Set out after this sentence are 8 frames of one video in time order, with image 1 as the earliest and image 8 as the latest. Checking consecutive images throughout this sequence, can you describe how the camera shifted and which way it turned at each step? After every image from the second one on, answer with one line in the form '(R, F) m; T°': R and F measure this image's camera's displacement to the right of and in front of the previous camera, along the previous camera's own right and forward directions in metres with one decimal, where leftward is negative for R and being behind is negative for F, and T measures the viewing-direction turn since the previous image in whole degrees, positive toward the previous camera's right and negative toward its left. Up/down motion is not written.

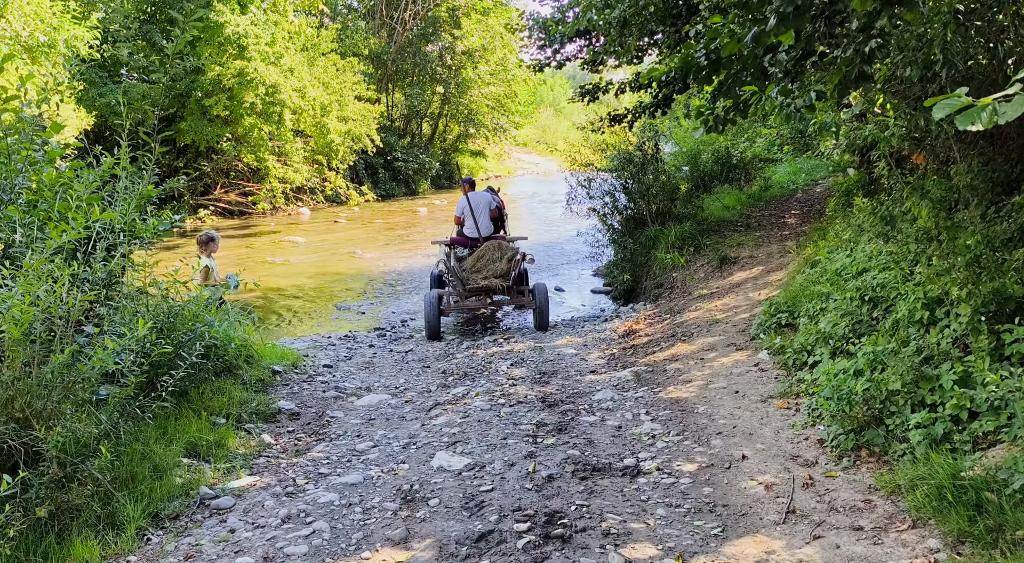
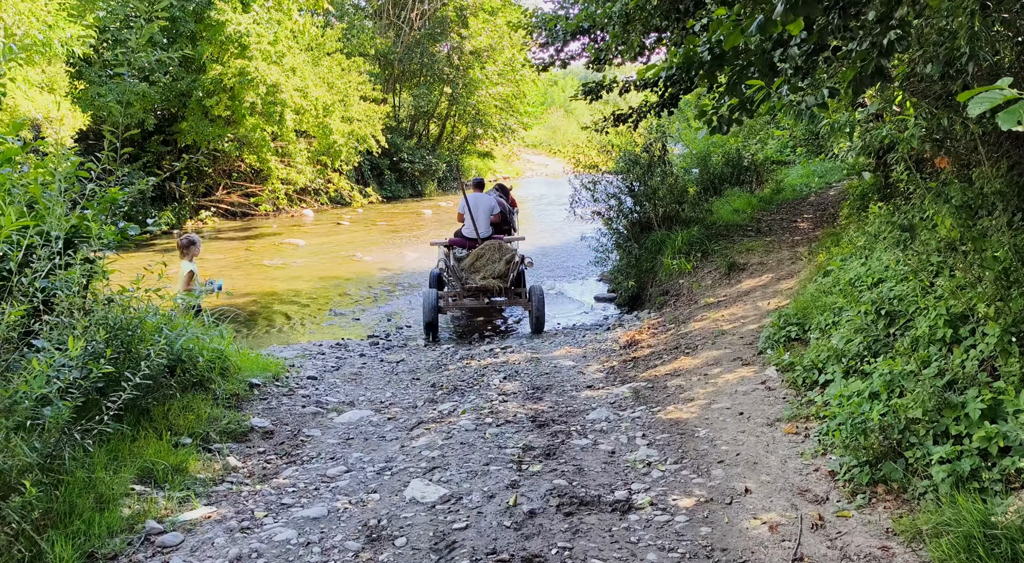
(+0.2, +0.5) m; -1°
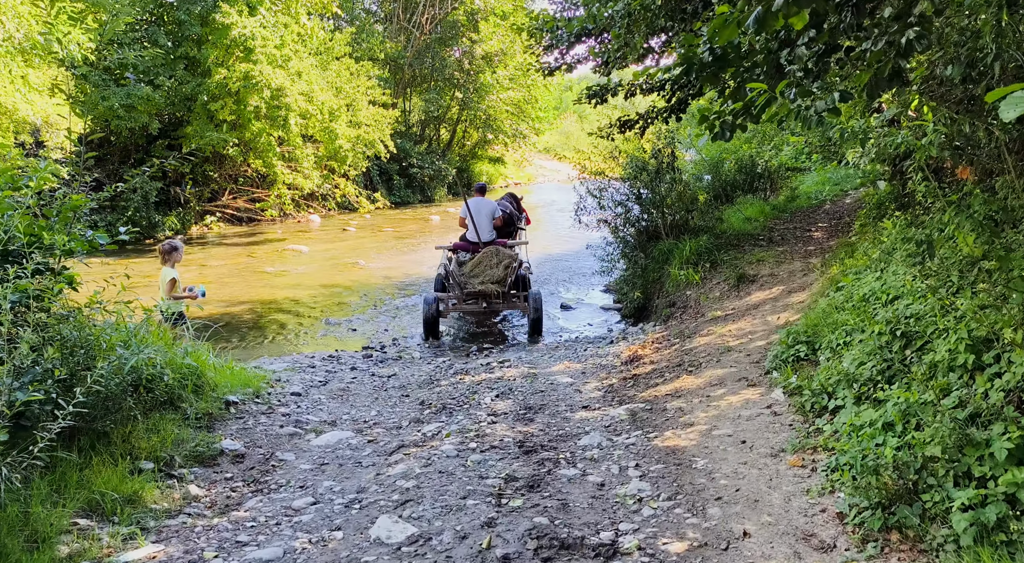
(+0.2, +0.5) m; -1°
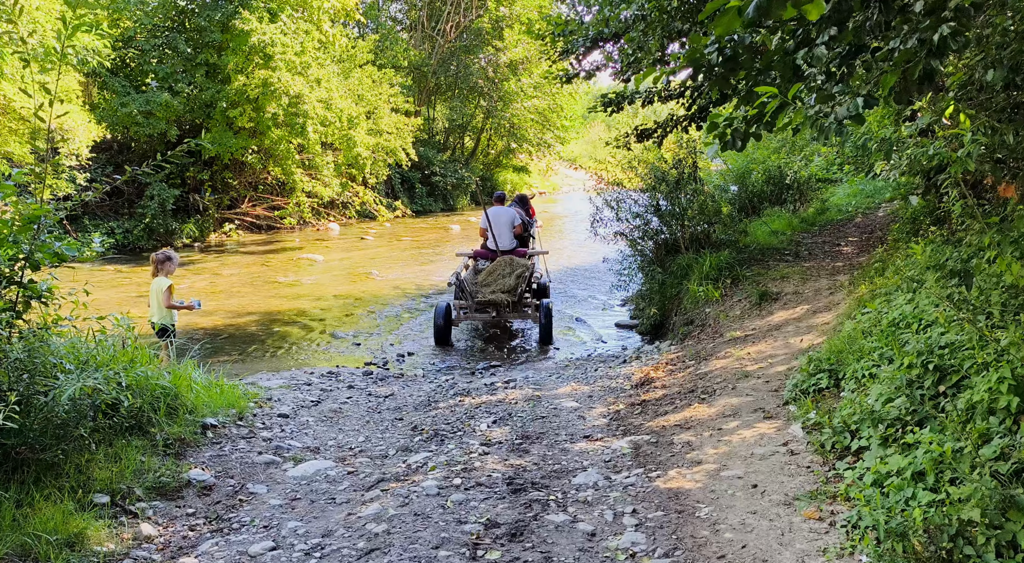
(+0.2, +0.6) m; -2°
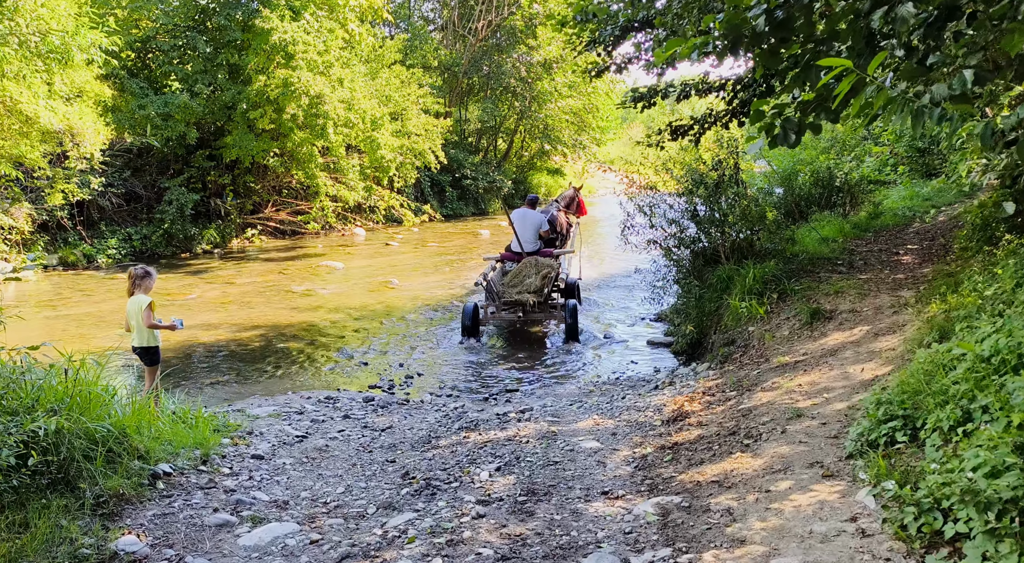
(+0.2, +1.3) m; -2°
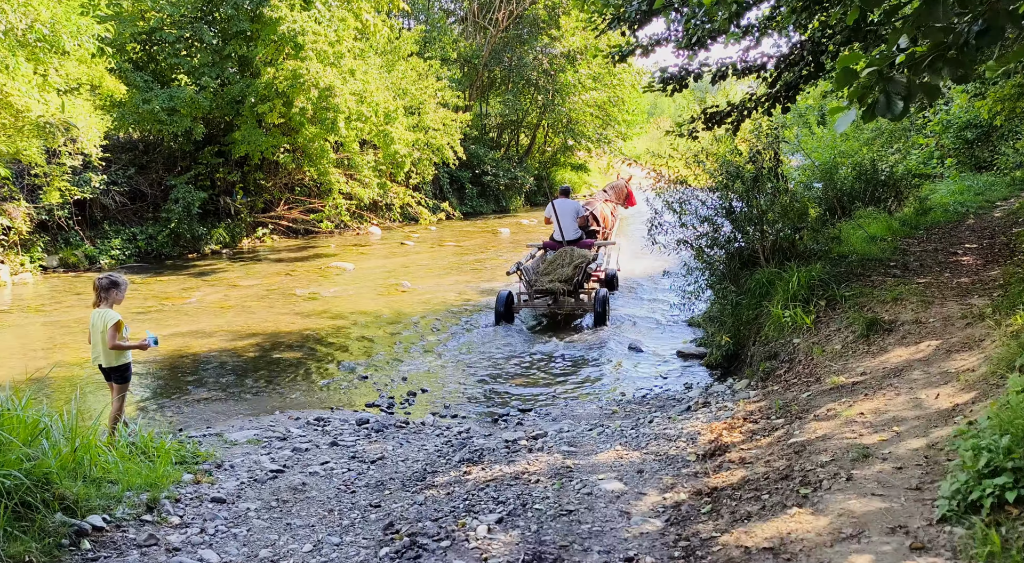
(+0.1, +1.2) m; -1°
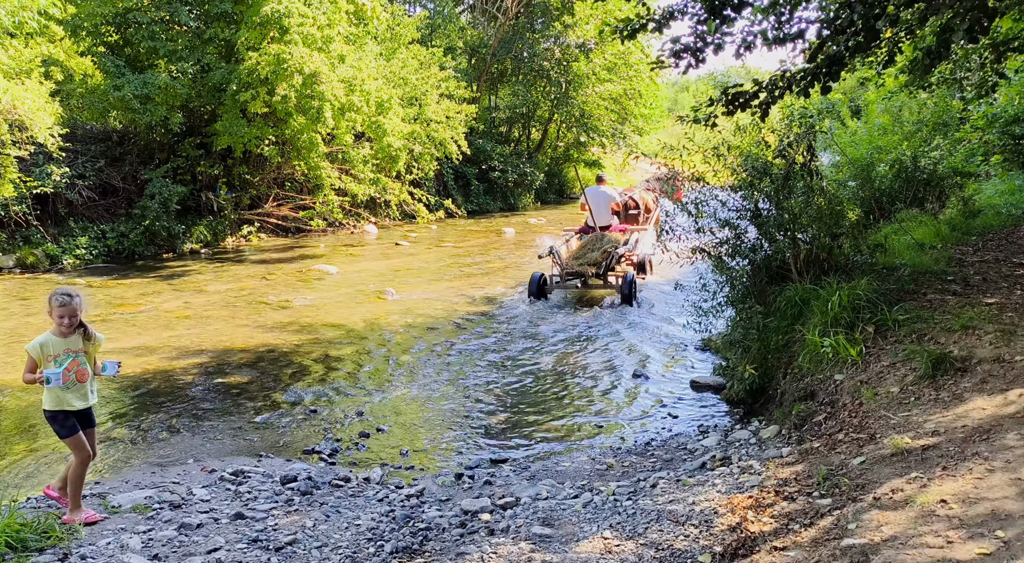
(+0.4, +2.0) m; -1°
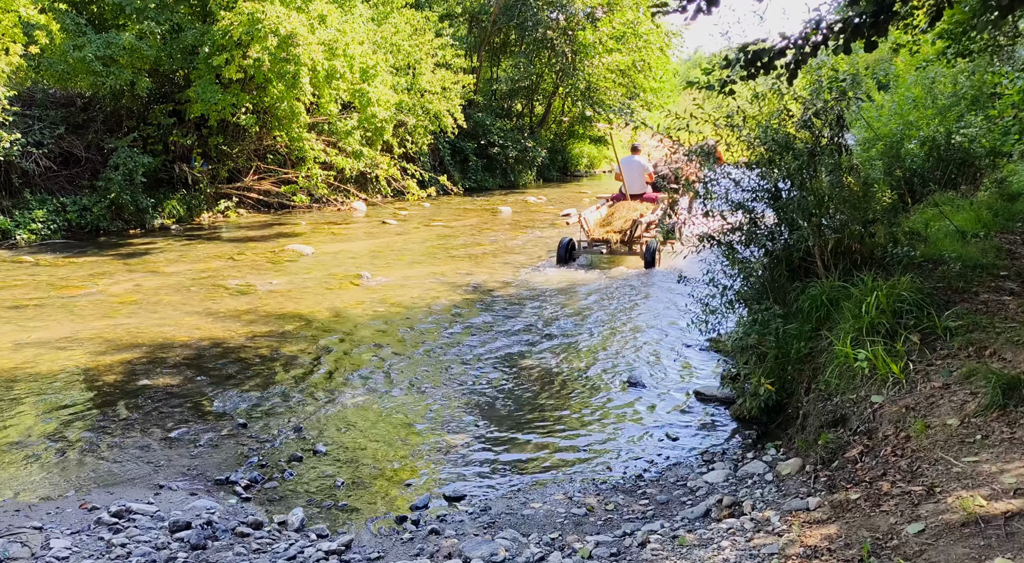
(+0.3, +1.6) m; 0°
